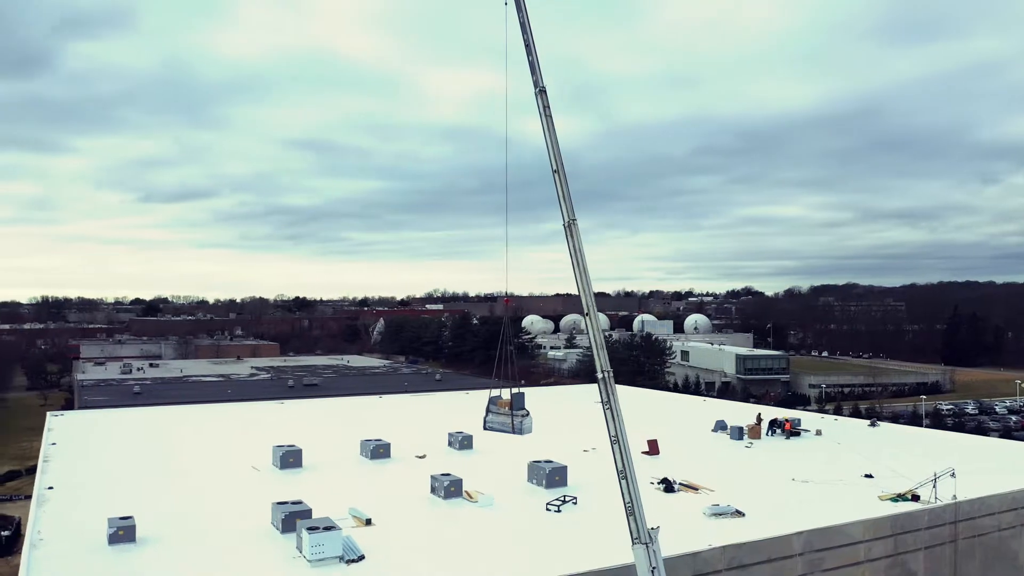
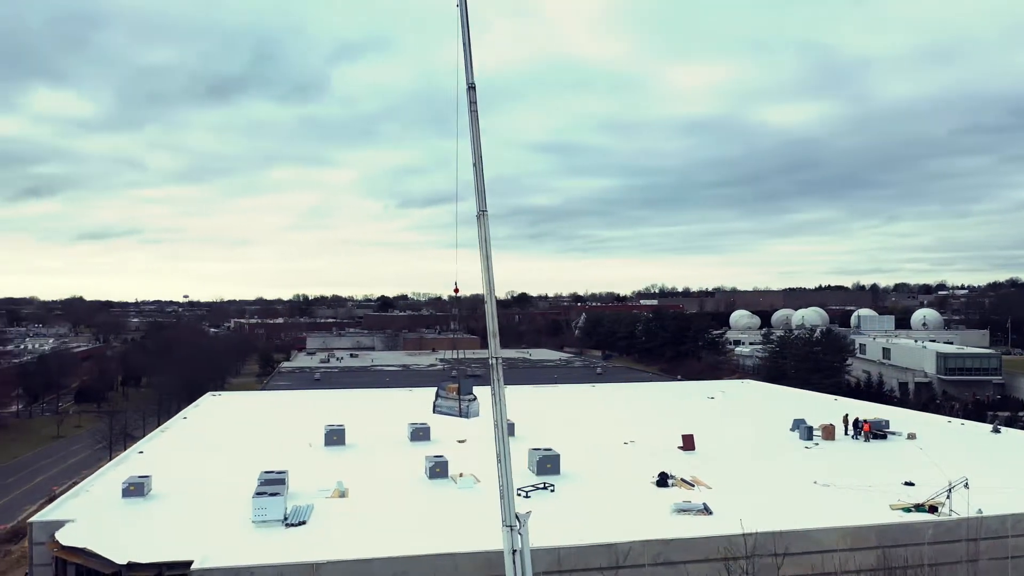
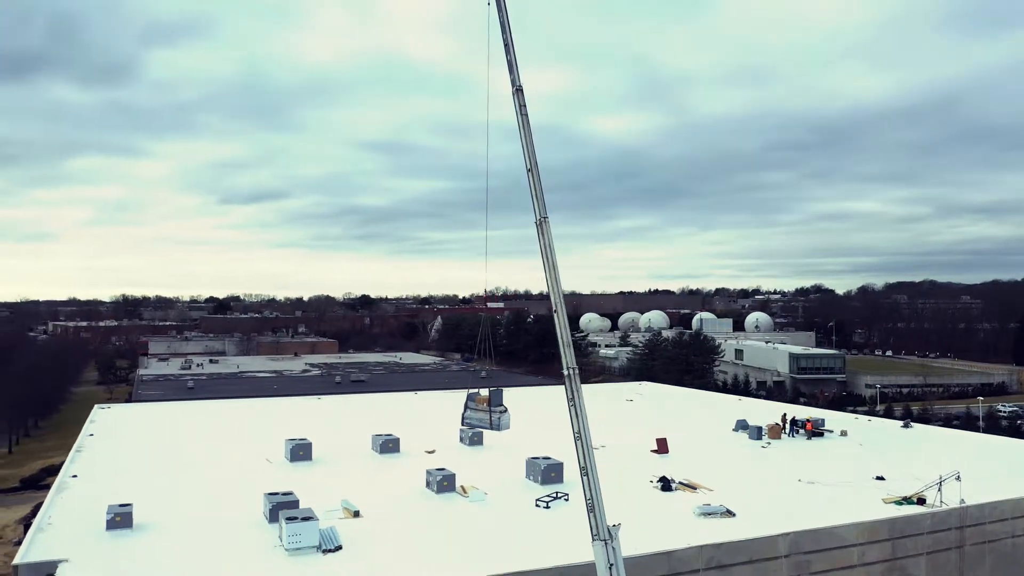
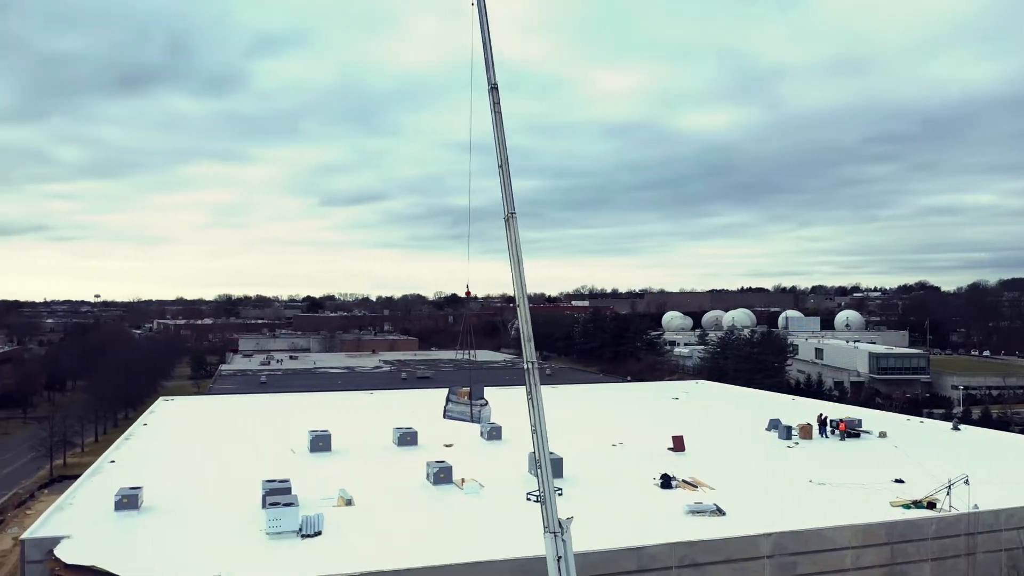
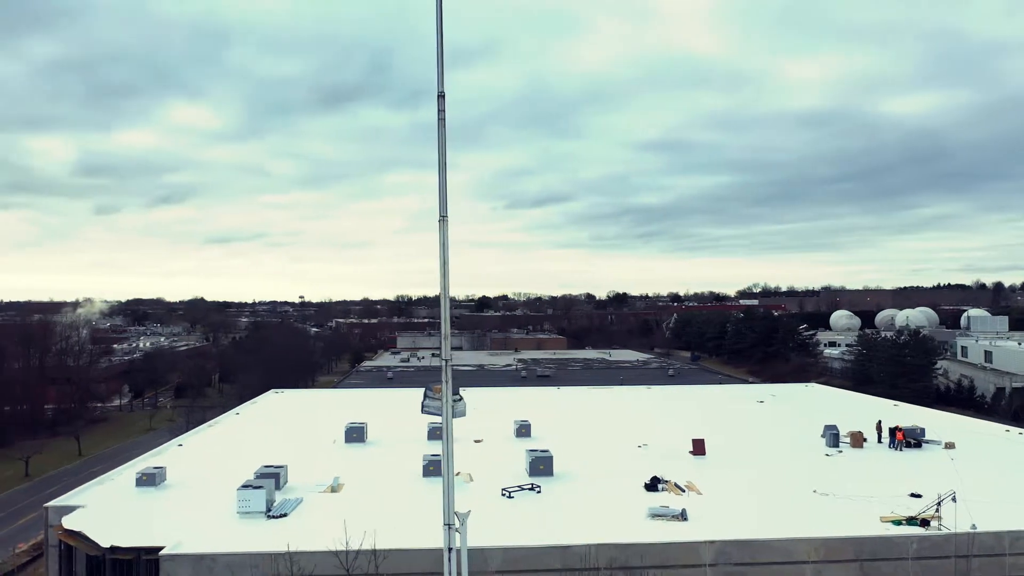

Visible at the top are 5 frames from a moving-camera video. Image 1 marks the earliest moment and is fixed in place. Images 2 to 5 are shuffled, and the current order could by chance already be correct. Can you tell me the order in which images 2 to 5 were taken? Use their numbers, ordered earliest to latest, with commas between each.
3, 4, 2, 5
